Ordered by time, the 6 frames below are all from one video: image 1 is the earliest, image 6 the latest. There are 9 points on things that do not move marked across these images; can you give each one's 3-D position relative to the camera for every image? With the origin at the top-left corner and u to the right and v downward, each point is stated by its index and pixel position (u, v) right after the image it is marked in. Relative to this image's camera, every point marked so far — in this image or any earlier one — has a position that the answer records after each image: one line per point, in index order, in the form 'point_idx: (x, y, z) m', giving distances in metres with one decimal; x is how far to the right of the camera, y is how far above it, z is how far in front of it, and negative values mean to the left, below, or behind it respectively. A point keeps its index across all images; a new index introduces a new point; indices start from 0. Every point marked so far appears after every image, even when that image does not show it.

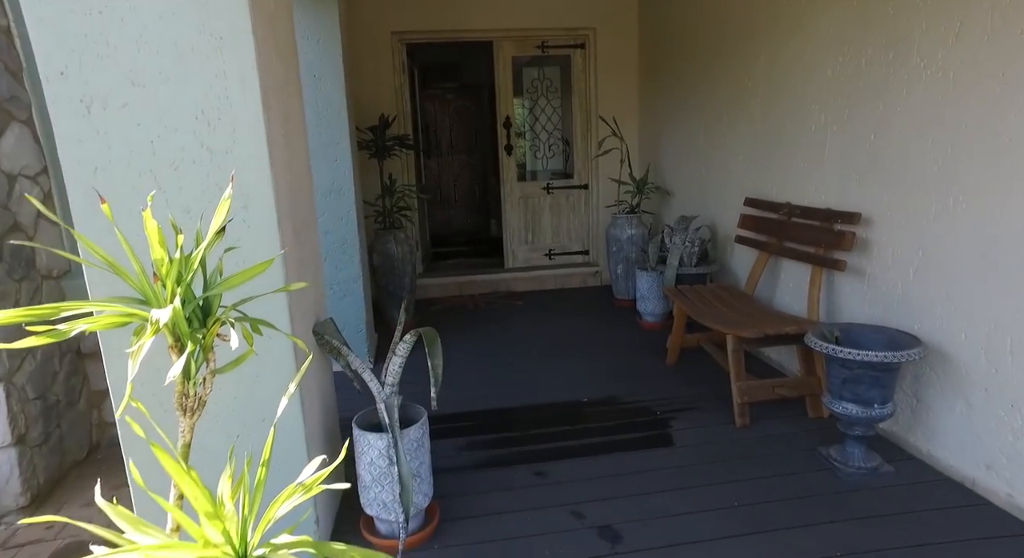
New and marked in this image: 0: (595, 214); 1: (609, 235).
0: (+0.8, +0.6, +5.4) m
1: (+0.8, +0.3, +4.6) m
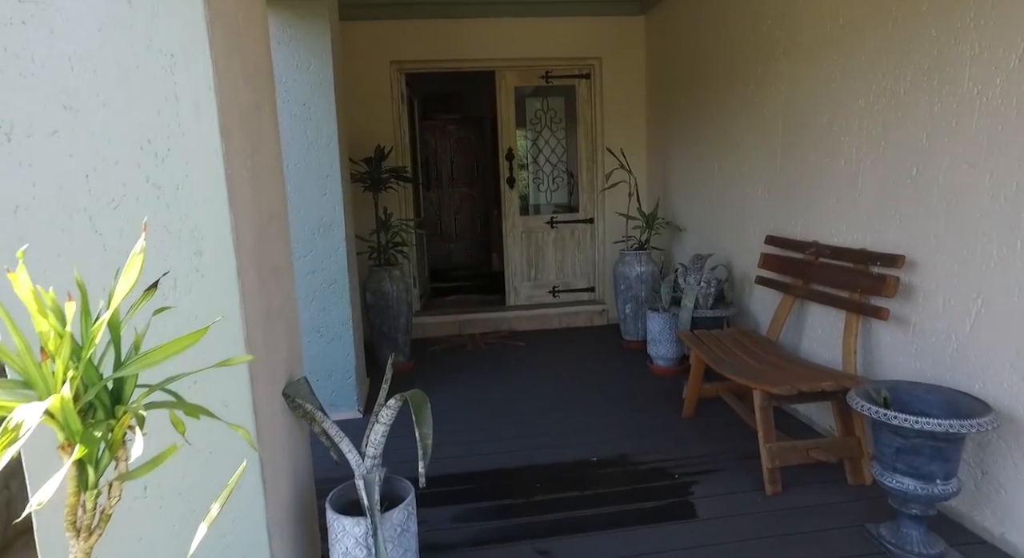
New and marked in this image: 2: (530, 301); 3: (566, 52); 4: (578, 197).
0: (+0.8, +0.3, +5.2) m
1: (+0.8, 0.0, +4.4) m
2: (+0.2, -0.2, +5.3) m
3: (+0.4, +1.9, +4.8) m
4: (+0.6, +0.7, +5.2) m
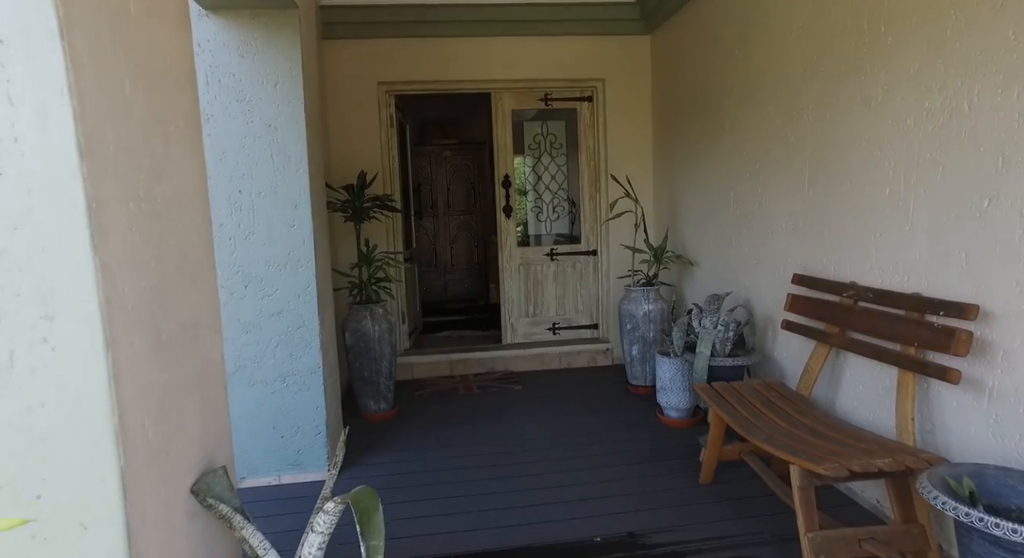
0: (+0.8, 0.0, +4.8) m
1: (+0.8, -0.2, +4.0) m
2: (+0.1, -0.5, +4.9) m
3: (+0.4, +1.6, +4.5) m
4: (+0.6, +0.4, +4.9) m
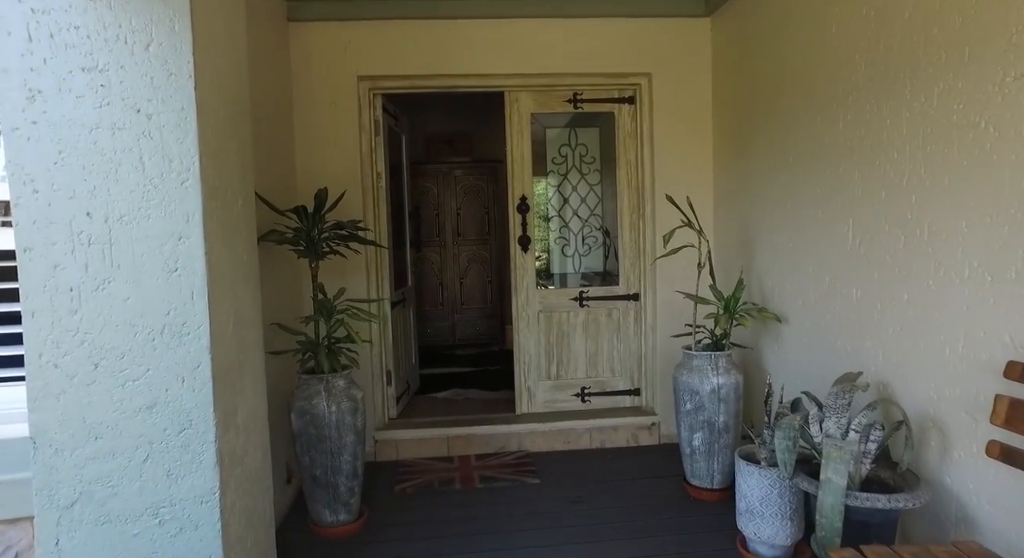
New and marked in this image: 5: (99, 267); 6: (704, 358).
0: (+0.9, -0.4, +3.7) m
1: (+0.8, -0.5, +2.9) m
2: (+0.3, -0.8, +3.8) m
3: (+0.5, +1.3, +3.5) m
4: (+0.7, +0.1, +3.8) m
5: (-1.2, 0.0, +1.7) m
6: (+0.9, -0.4, +2.8) m
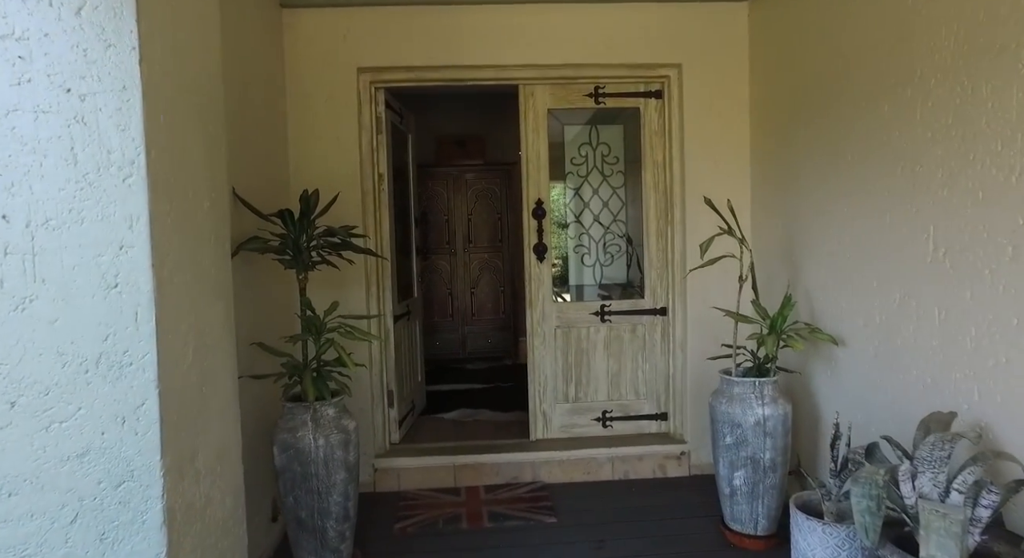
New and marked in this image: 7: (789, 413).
0: (+1.0, -0.5, +3.4) m
1: (+0.9, -0.6, +2.5) m
2: (+0.3, -0.9, +3.5) m
3: (+0.6, +1.2, +3.2) m
4: (+0.8, 0.0, +3.4) m
5: (-1.2, 0.0, +1.4) m
6: (+1.0, -0.4, +2.4) m
7: (+1.2, -0.6, +2.4) m
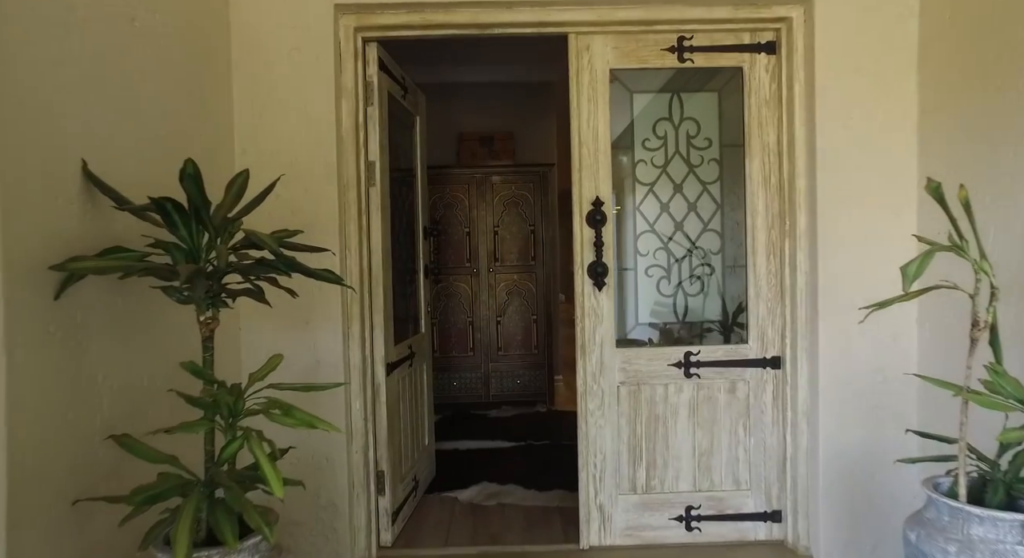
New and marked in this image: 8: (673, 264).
0: (+1.1, -0.6, +2.2) m
1: (+1.0, -0.7, +1.4) m
2: (+0.5, -1.1, +2.4) m
3: (+0.8, +1.1, +2.1) m
4: (+1.0, -0.1, +2.4) m
5: (-1.1, -0.1, +0.4) m
6: (+1.1, -0.6, +1.3) m
7: (+1.3, -0.7, +1.3) m
8: (+0.7, +0.1, +2.4) m
